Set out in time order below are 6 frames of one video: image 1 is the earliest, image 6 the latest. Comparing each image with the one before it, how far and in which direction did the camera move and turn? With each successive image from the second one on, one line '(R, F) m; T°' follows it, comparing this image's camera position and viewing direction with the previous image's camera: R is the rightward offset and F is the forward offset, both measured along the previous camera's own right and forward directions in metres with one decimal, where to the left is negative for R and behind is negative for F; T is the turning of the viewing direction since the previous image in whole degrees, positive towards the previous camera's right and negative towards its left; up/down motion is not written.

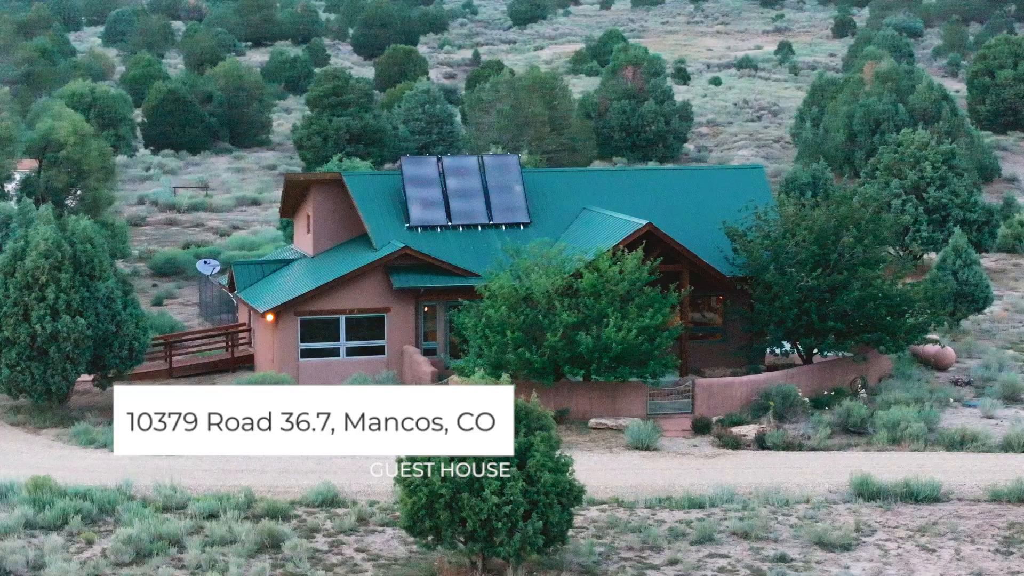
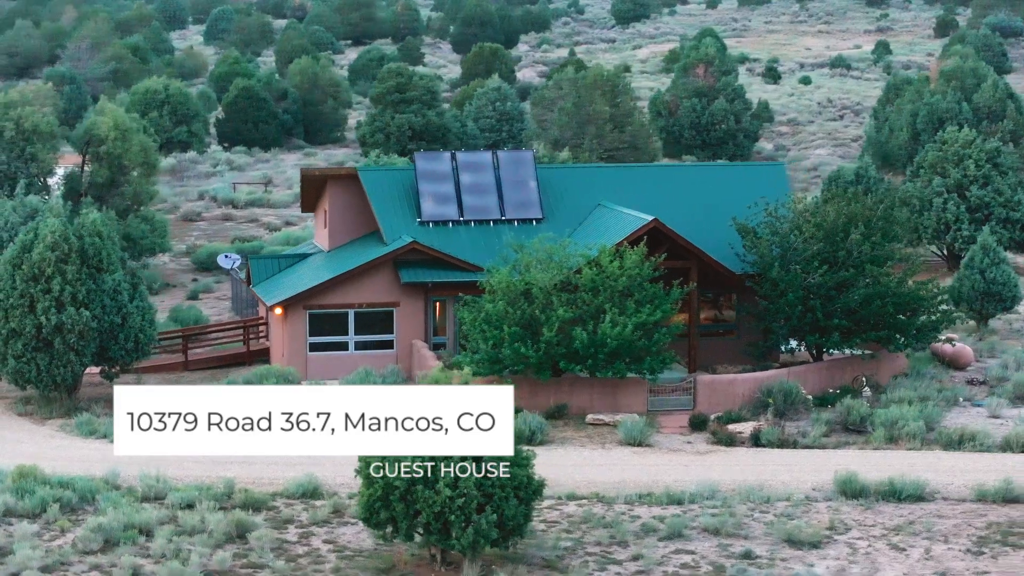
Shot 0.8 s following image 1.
(+1.6, 0.0) m; -3°
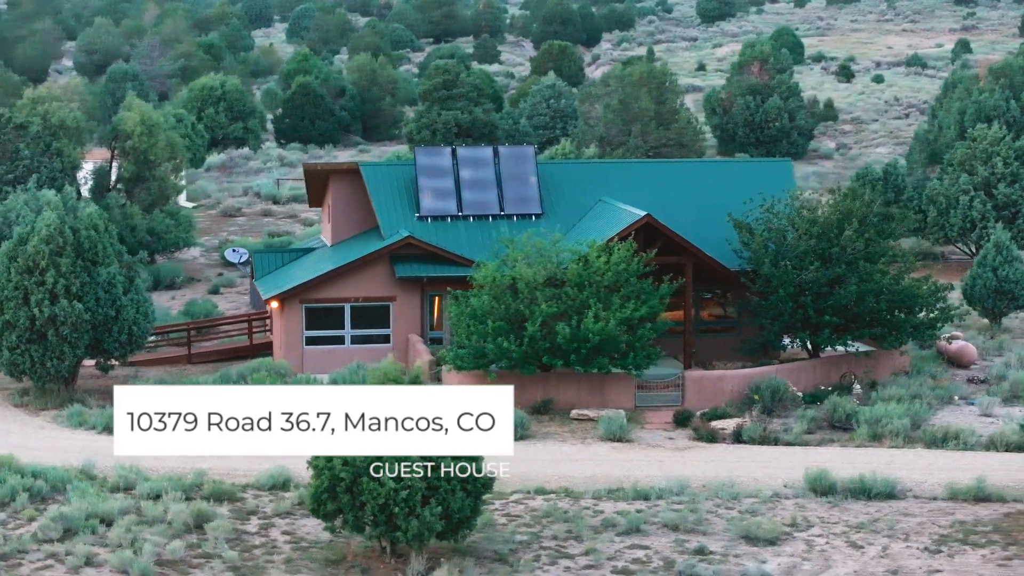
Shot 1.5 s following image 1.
(+1.5, 0.0) m; -3°
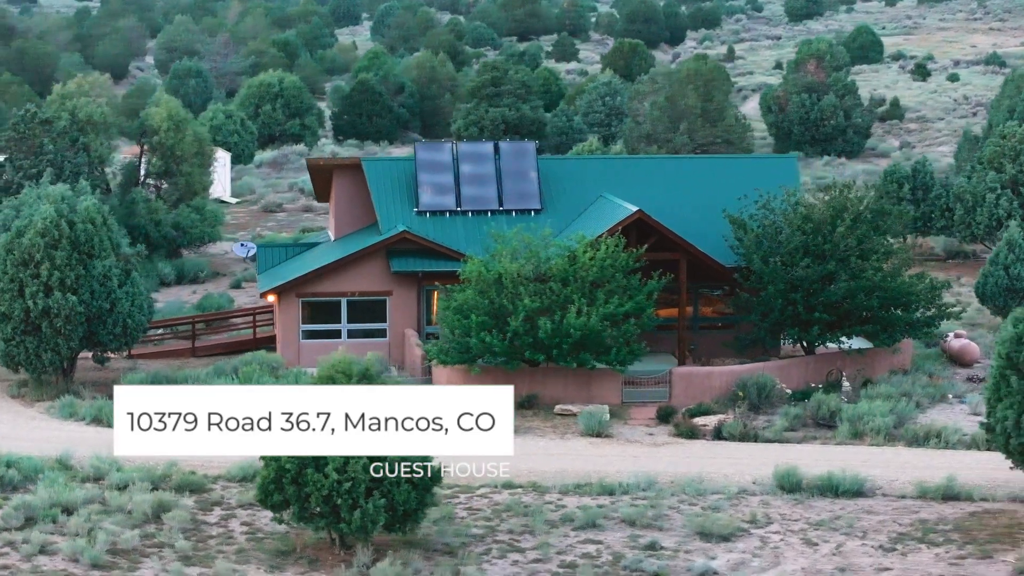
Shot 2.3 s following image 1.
(+1.6, 0.0) m; -3°
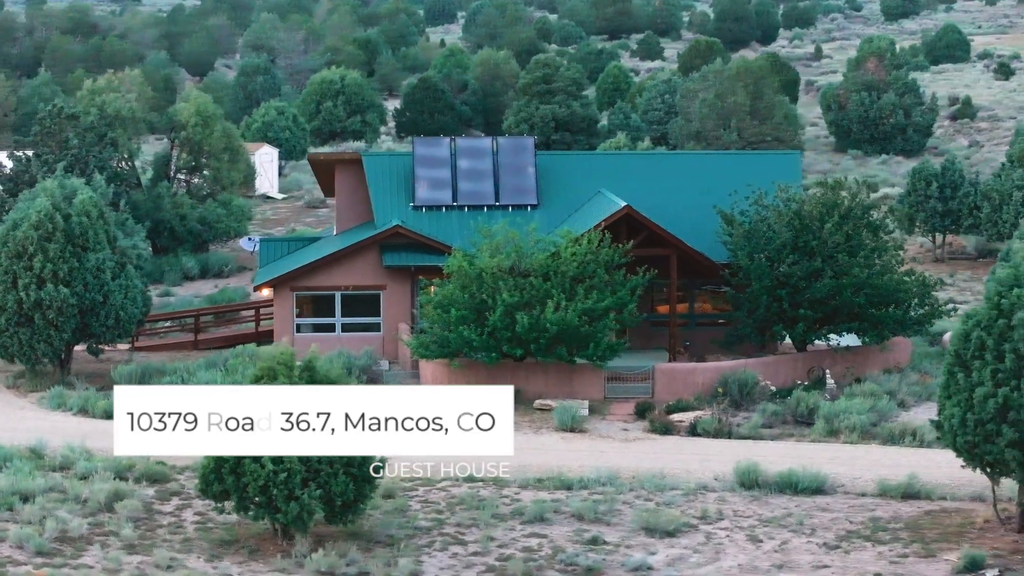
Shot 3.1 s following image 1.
(+1.7, 0.0) m; -3°
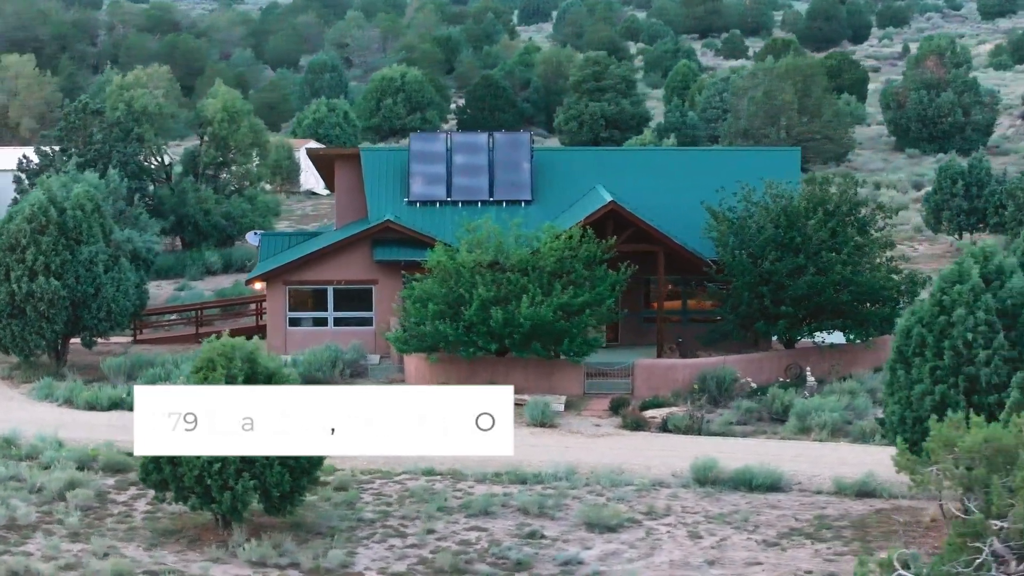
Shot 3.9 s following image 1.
(+1.8, 0.0) m; -3°
